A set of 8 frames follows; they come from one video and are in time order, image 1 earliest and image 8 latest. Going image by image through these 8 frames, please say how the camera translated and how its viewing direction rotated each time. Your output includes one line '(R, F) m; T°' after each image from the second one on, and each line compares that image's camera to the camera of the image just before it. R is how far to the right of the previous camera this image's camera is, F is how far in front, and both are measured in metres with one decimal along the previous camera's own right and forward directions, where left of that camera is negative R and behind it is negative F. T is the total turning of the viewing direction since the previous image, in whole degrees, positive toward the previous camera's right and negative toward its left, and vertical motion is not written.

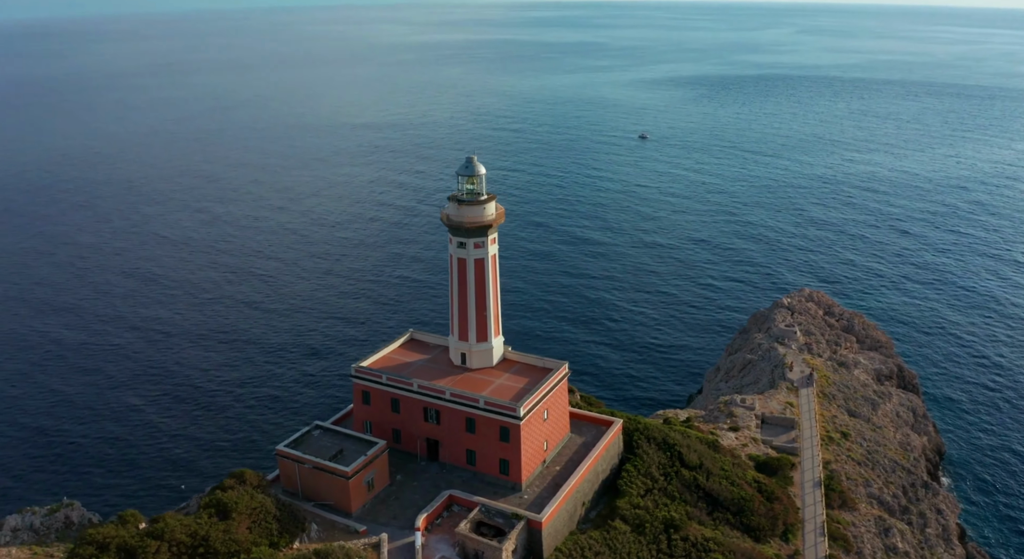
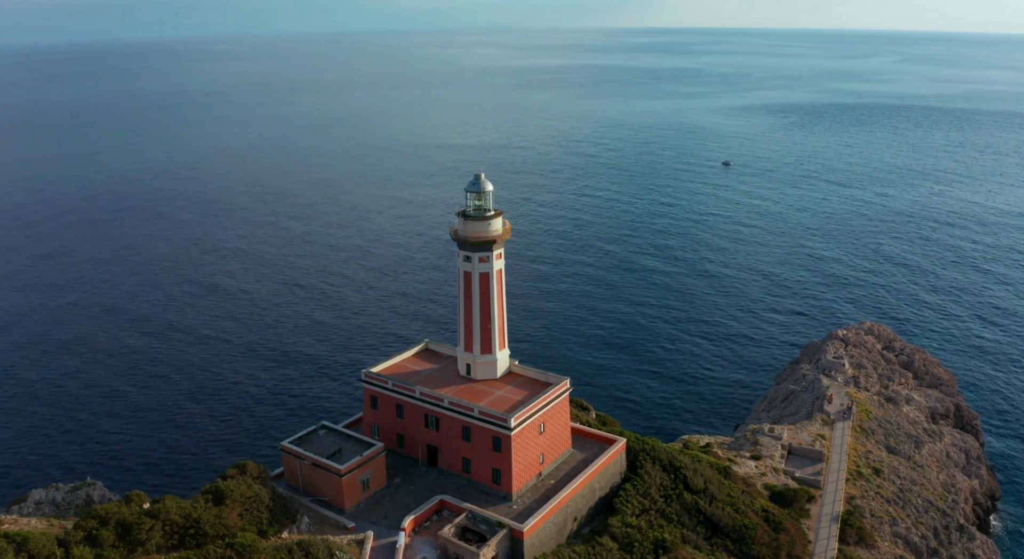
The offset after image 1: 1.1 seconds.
(+3.0, -0.5) m; -7°
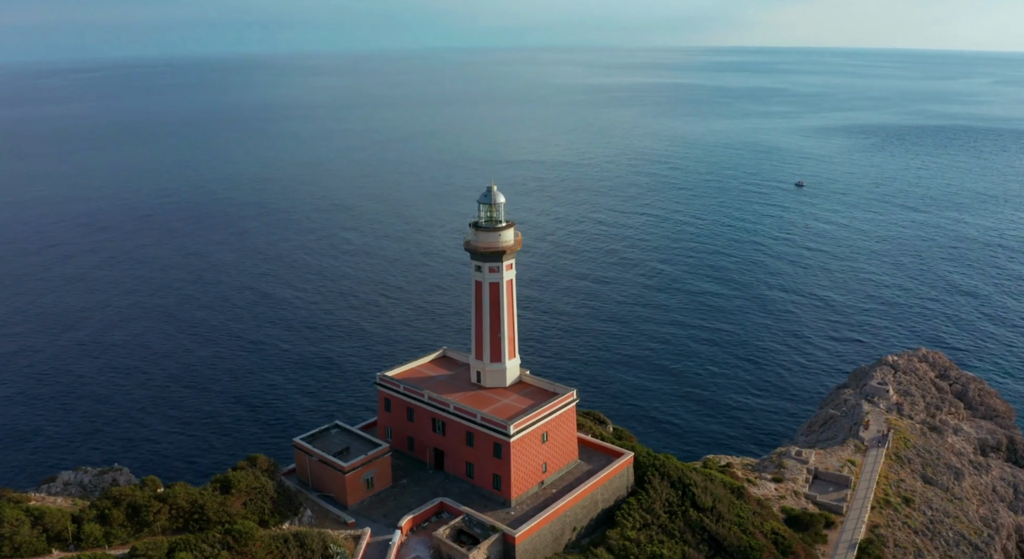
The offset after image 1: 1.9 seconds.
(+2.3, -0.4) m; -5°
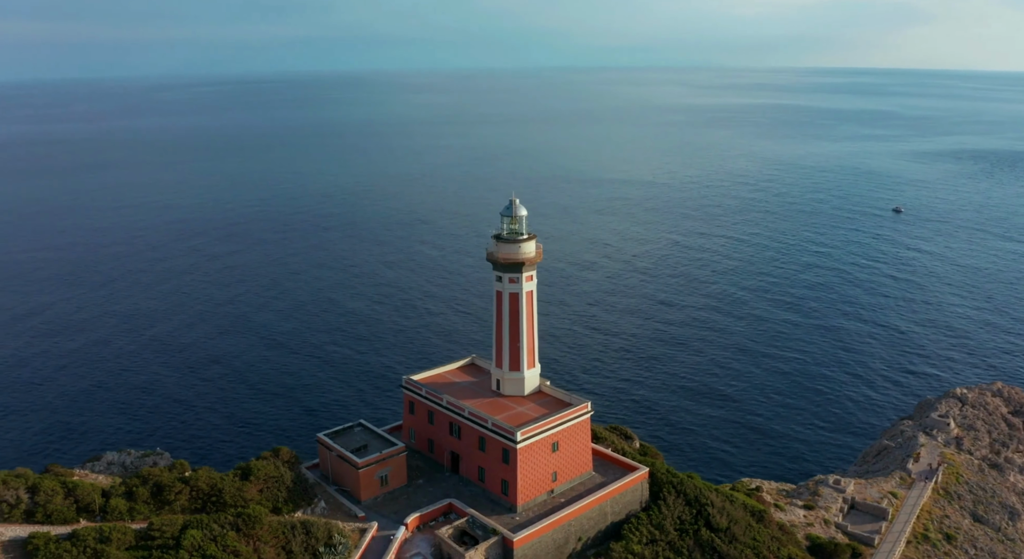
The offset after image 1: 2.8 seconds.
(+2.6, -0.5) m; -7°
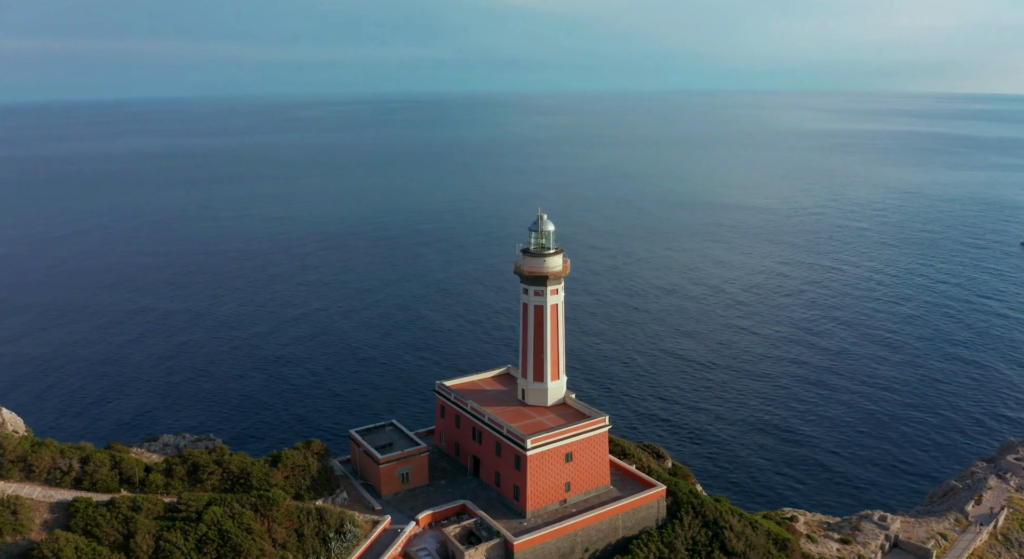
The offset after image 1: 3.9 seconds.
(+3.1, -0.7) m; -8°
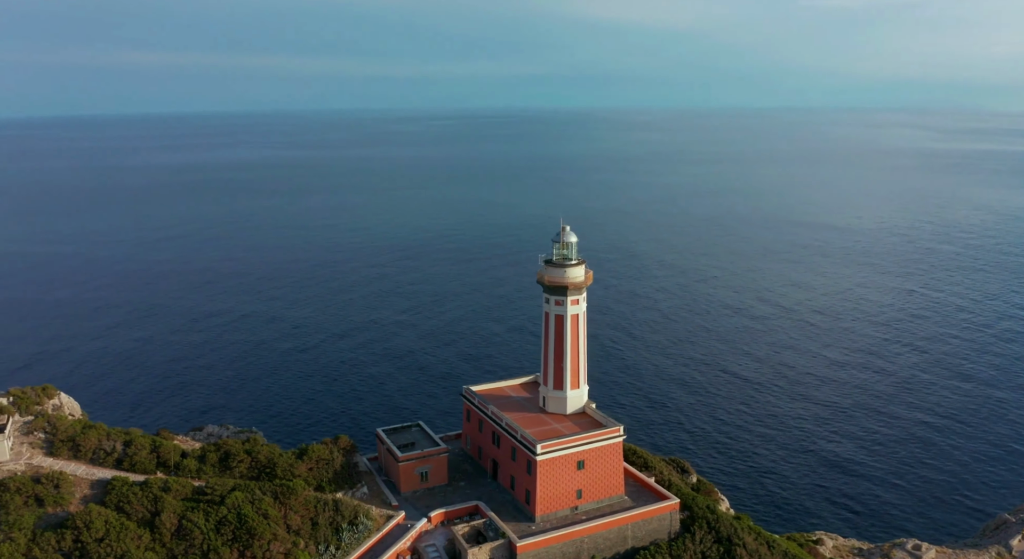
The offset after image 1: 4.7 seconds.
(+2.3, -0.7) m; -6°
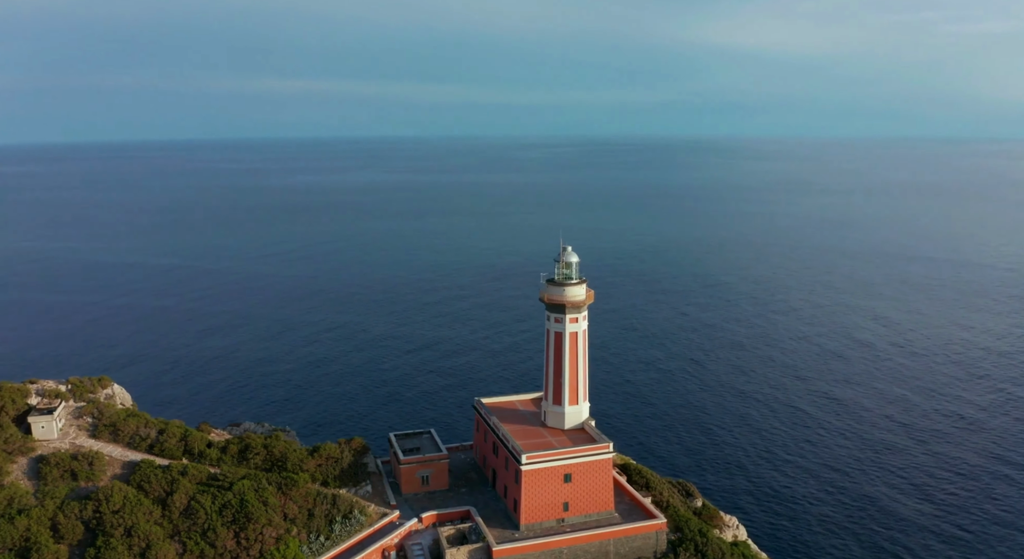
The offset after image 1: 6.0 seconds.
(+4.2, -1.2) m; -8°
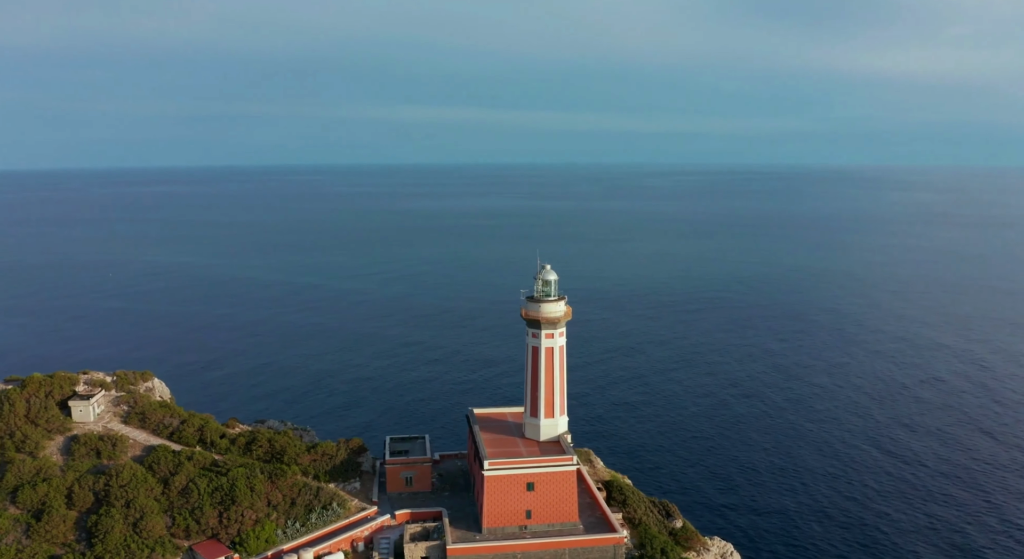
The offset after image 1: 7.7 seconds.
(+5.8, -1.6) m; -9°
